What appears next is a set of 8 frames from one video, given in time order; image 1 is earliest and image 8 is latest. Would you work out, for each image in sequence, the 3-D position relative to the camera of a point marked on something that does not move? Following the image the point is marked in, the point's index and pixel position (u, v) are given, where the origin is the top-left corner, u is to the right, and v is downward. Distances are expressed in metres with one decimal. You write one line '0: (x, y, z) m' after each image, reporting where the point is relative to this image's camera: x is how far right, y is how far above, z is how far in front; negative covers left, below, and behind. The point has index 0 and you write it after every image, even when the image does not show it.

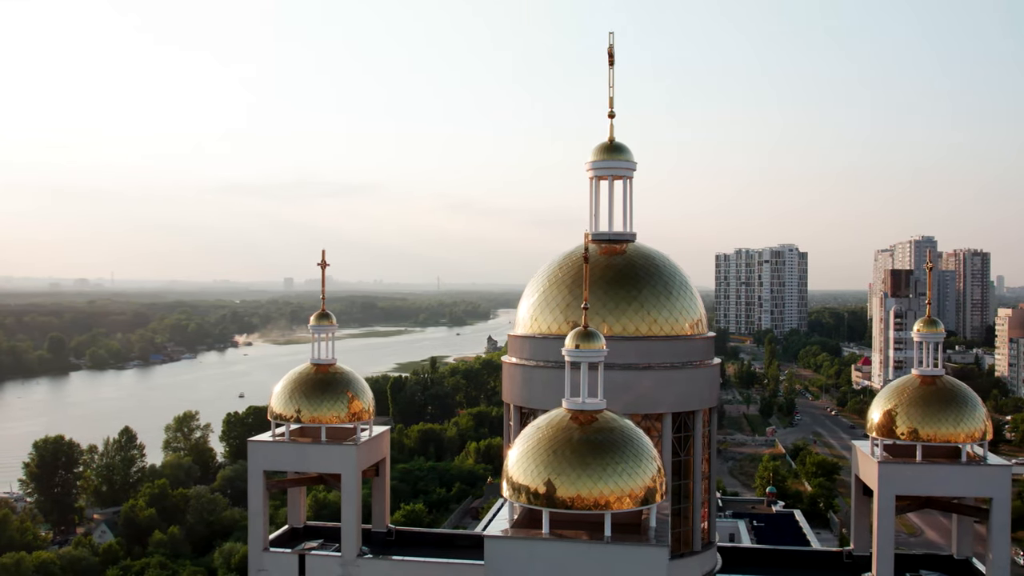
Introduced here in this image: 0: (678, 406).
0: (+2.5, -1.8, +12.6) m
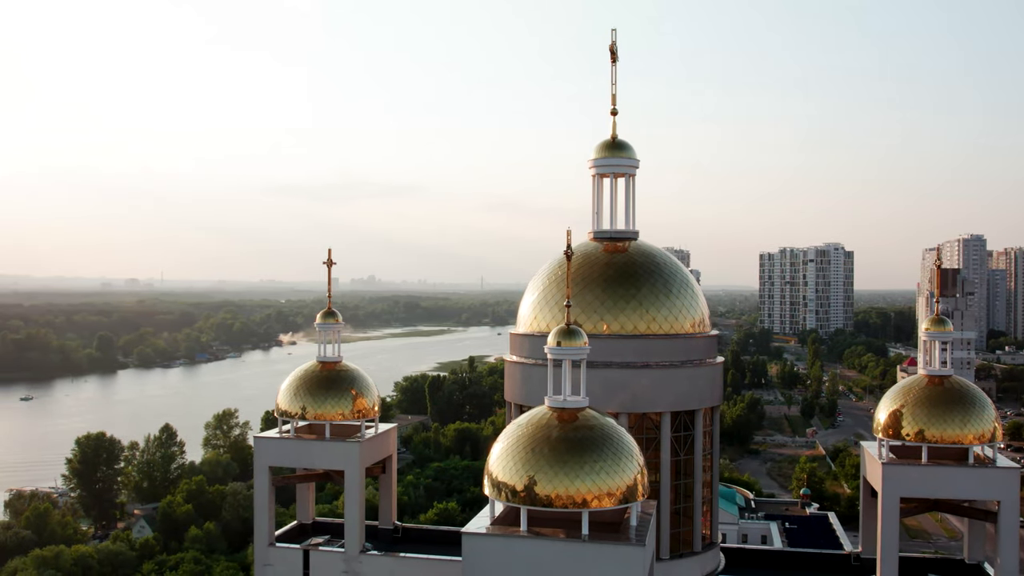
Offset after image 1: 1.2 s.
0: (+2.4, -1.8, +12.5) m
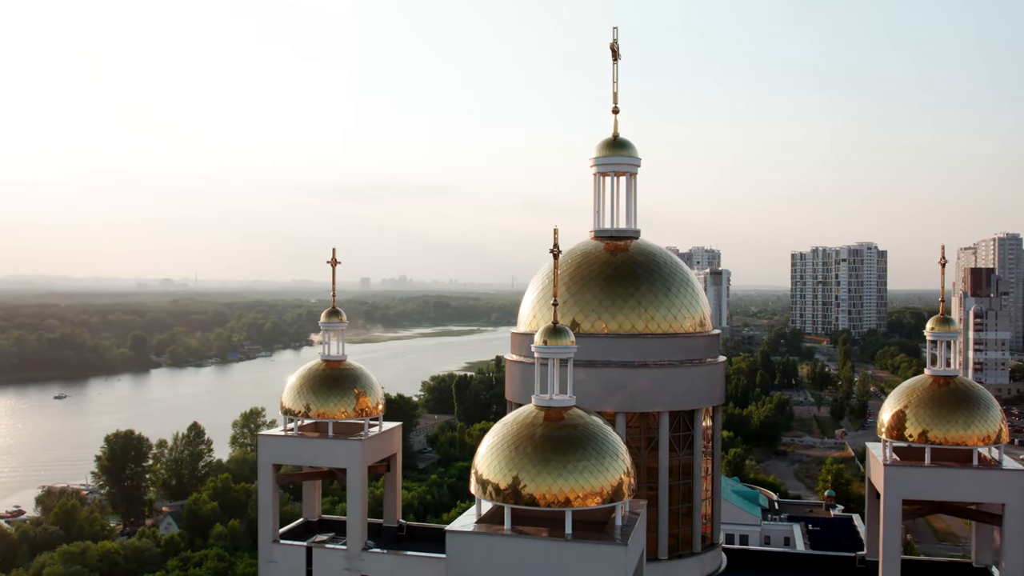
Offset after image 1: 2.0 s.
0: (+2.4, -1.7, +12.4) m
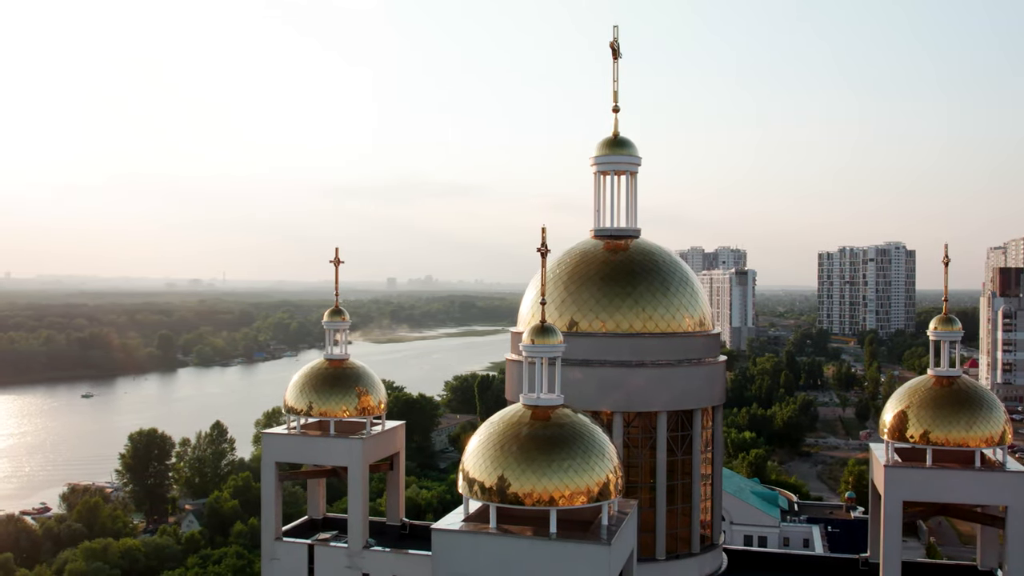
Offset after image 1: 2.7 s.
0: (+2.4, -1.7, +12.4) m
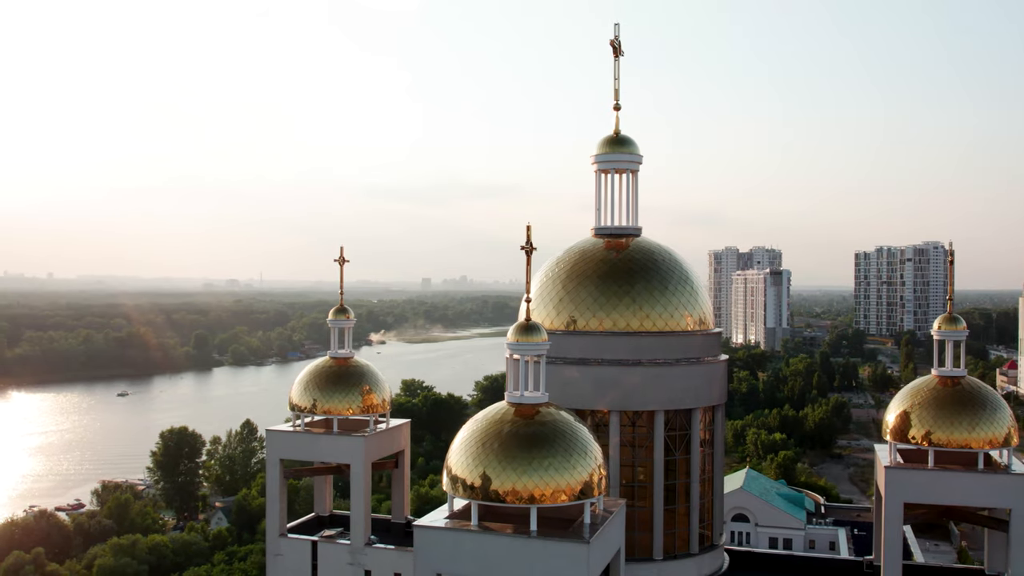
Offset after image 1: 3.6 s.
0: (+2.3, -1.7, +12.3) m
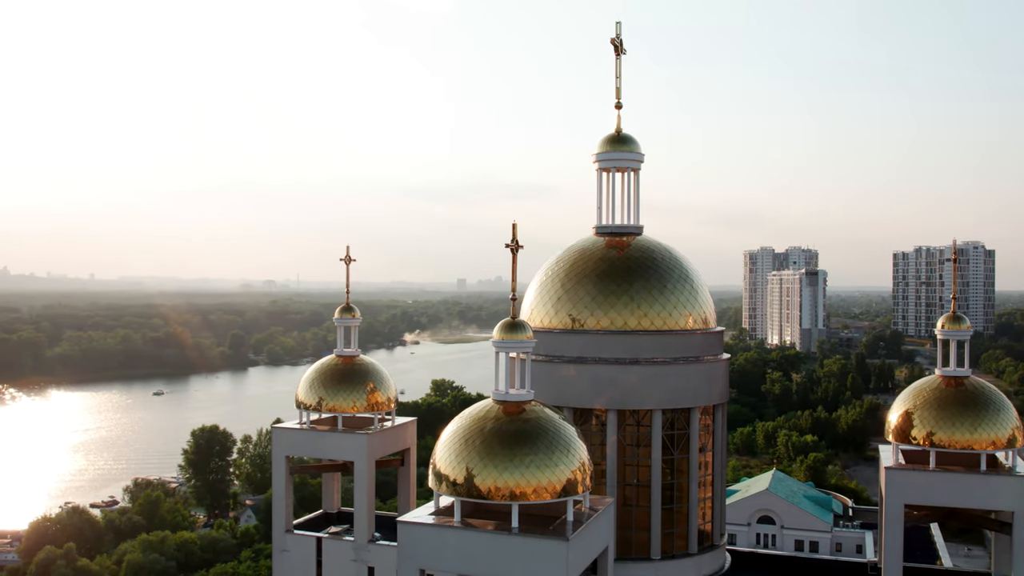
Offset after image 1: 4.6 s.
0: (+2.3, -1.7, +12.2) m
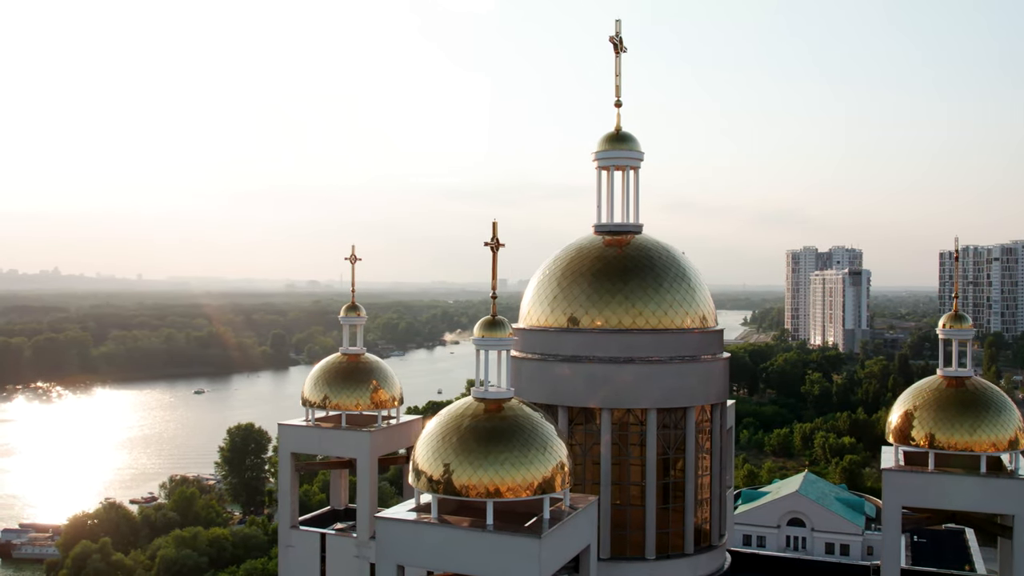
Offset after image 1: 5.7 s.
0: (+2.2, -1.7, +12.2) m
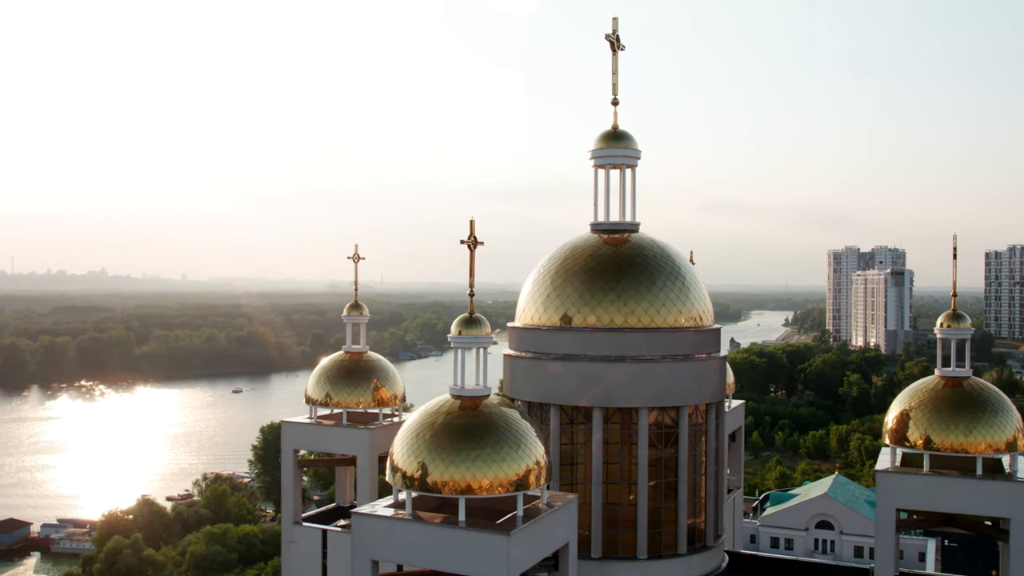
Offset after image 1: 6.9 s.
0: (+2.1, -1.6, +12.1) m
